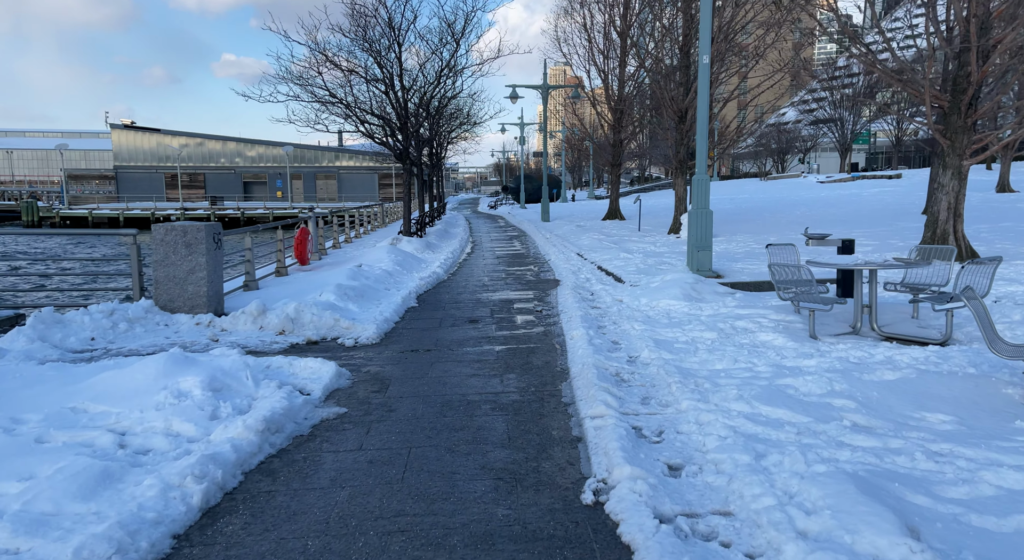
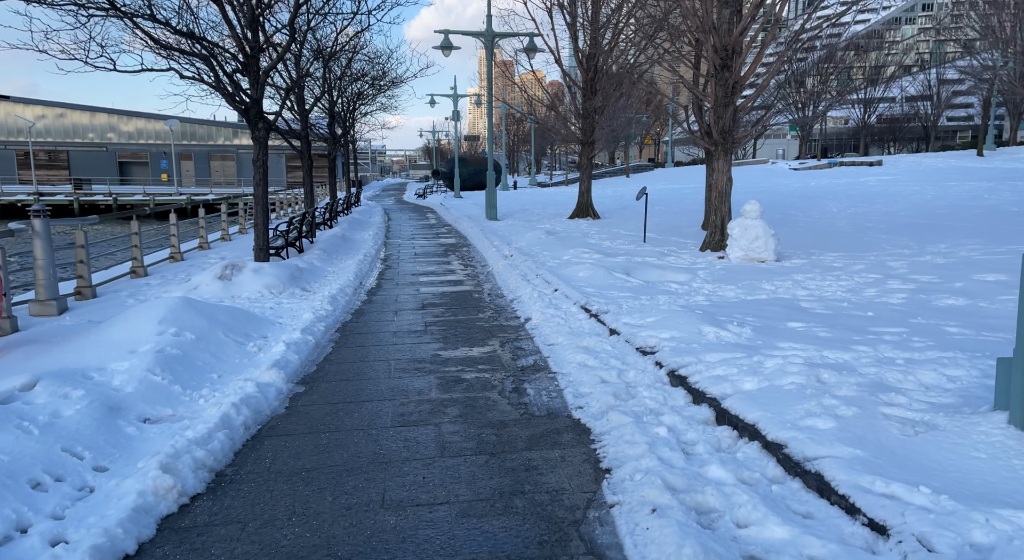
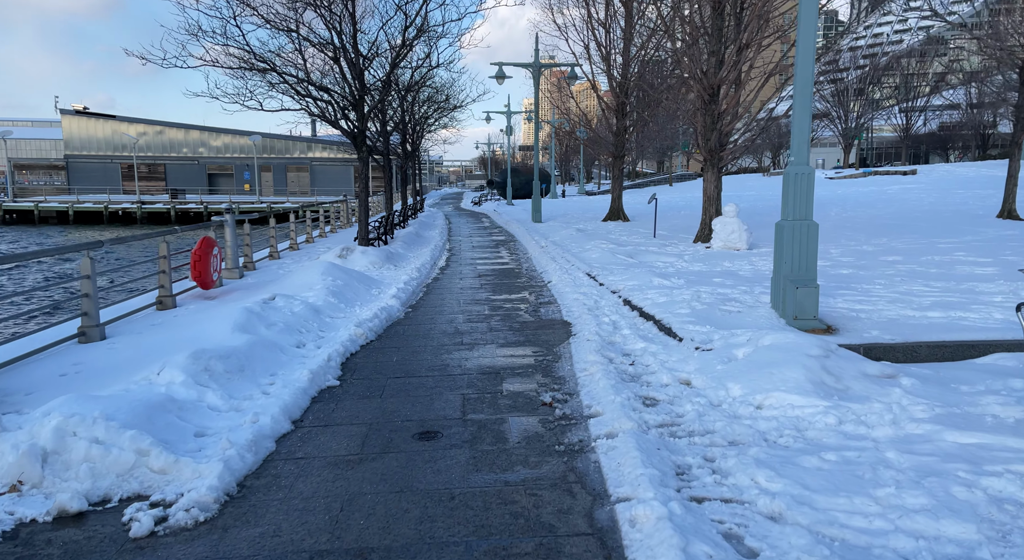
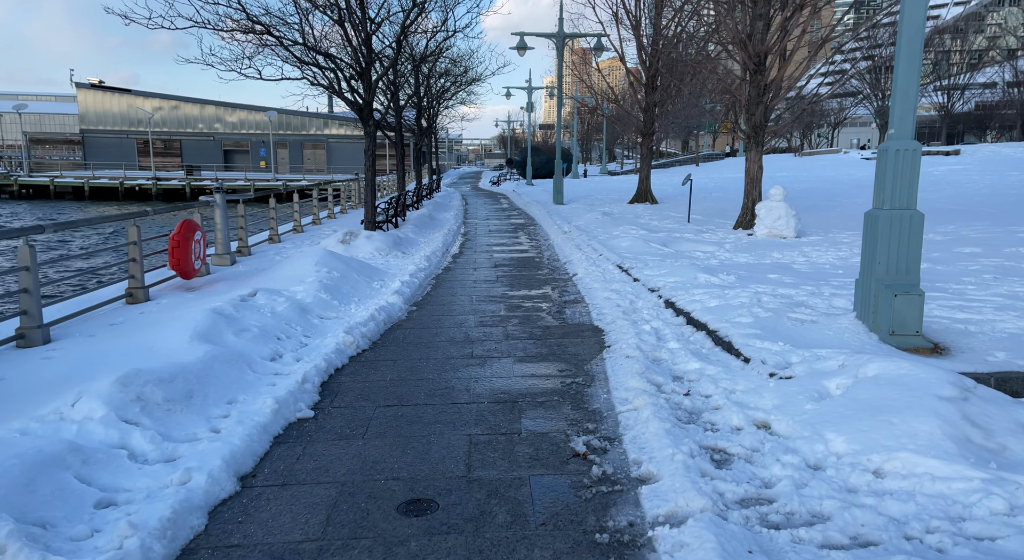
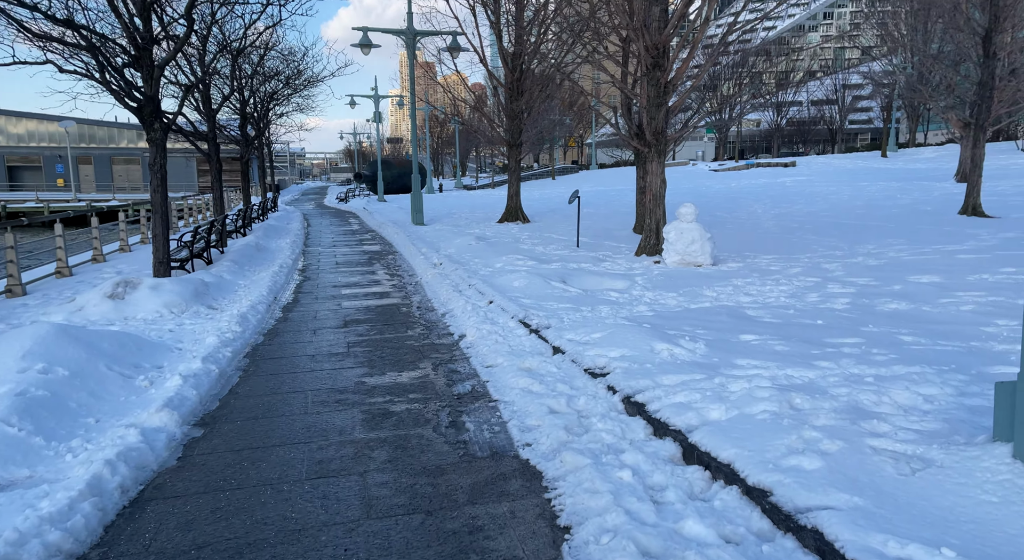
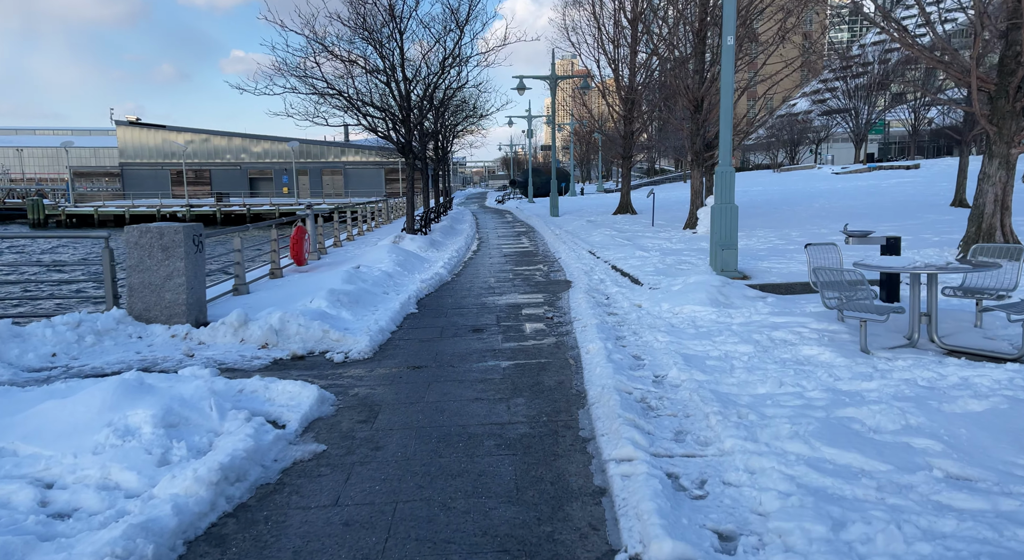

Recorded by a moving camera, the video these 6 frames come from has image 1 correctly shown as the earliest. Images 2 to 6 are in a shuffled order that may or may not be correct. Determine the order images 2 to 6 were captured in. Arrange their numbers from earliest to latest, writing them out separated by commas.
6, 3, 4, 2, 5
